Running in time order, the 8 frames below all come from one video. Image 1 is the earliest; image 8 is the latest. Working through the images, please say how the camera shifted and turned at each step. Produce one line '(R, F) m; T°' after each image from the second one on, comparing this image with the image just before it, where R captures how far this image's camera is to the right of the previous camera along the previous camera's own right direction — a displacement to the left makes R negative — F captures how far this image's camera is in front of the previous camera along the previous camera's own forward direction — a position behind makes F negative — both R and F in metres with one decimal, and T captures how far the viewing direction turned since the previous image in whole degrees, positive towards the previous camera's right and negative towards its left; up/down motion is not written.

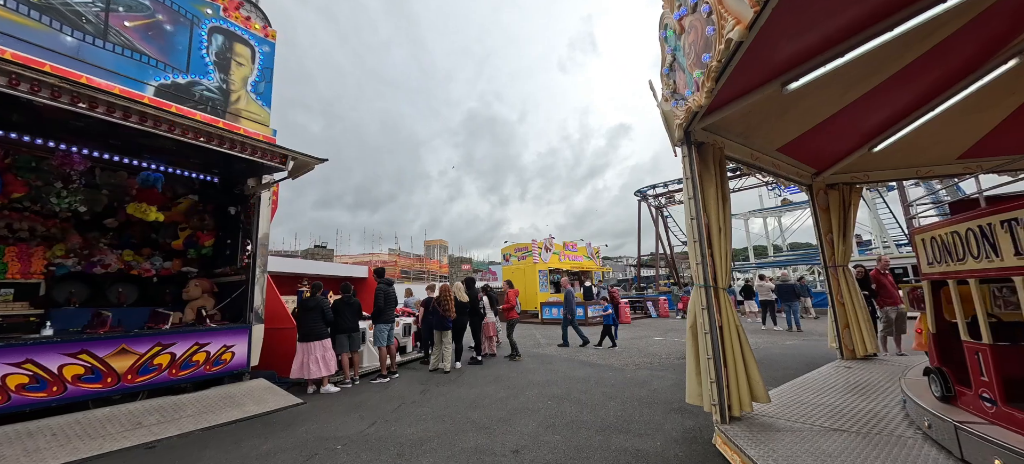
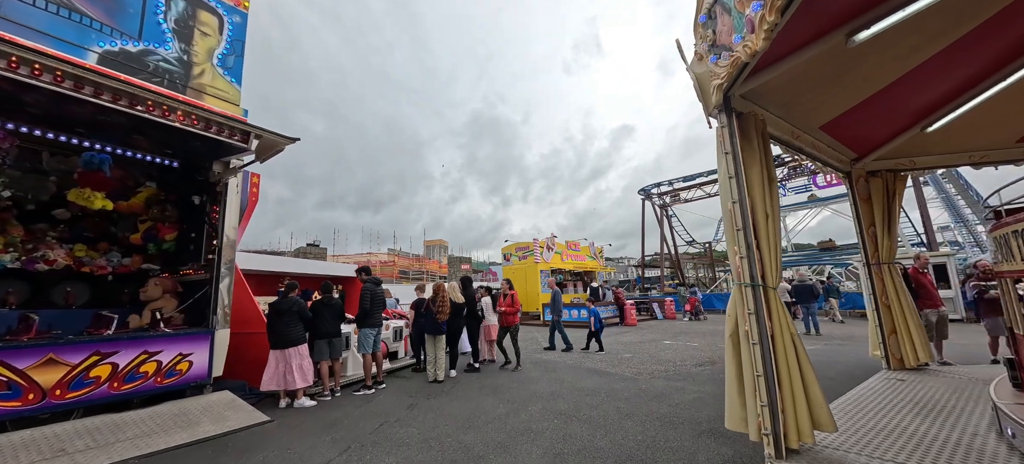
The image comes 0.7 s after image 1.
(0.0, +0.6) m; 0°
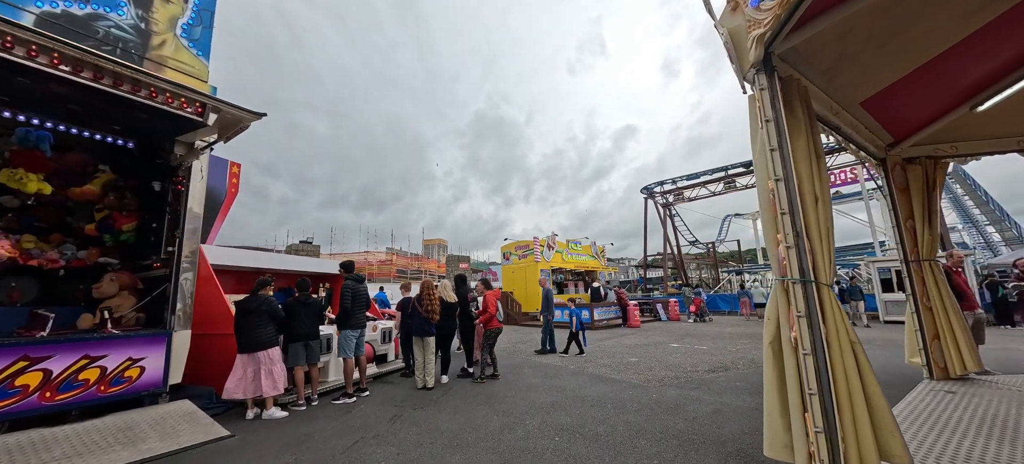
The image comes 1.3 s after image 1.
(0.0, +0.5) m; 0°
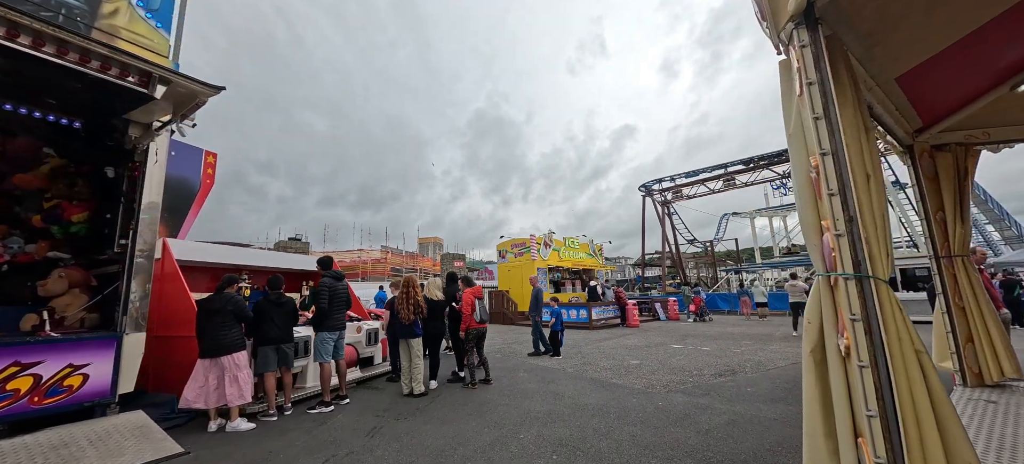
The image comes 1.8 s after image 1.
(0.0, +0.4) m; 0°
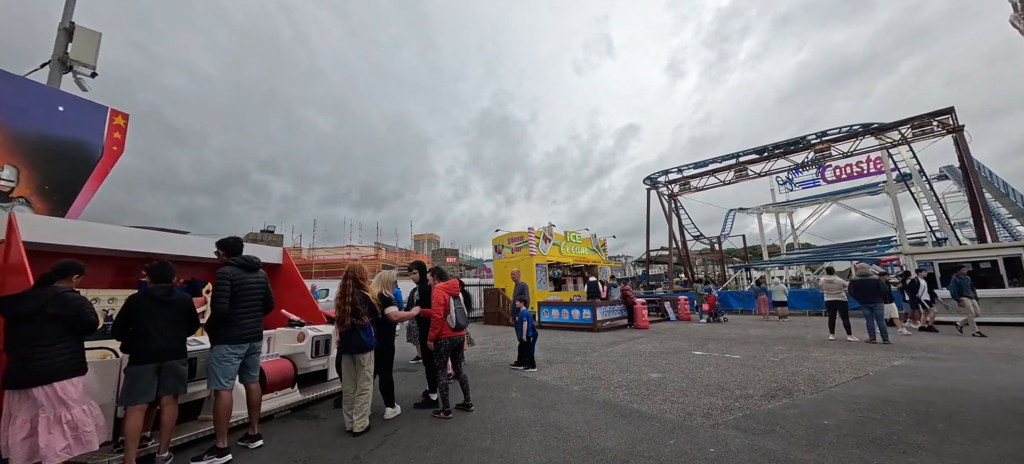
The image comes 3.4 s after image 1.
(+0.1, +1.3) m; 0°
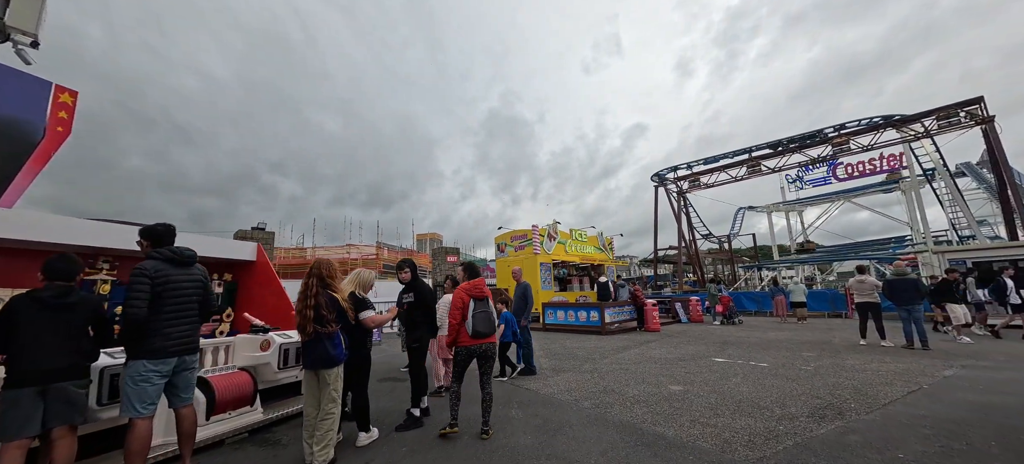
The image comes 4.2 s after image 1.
(+0.1, +0.6) m; -1°
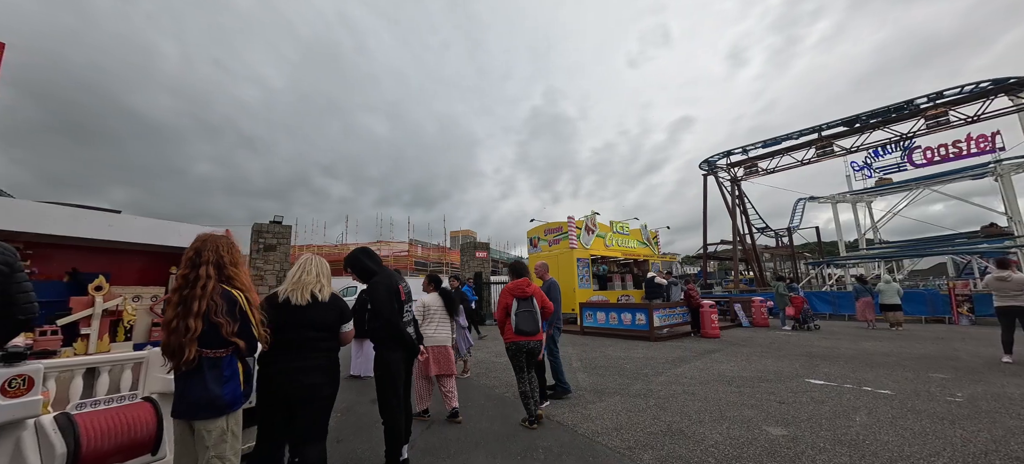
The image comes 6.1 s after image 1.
(+0.1, +1.3) m; -6°
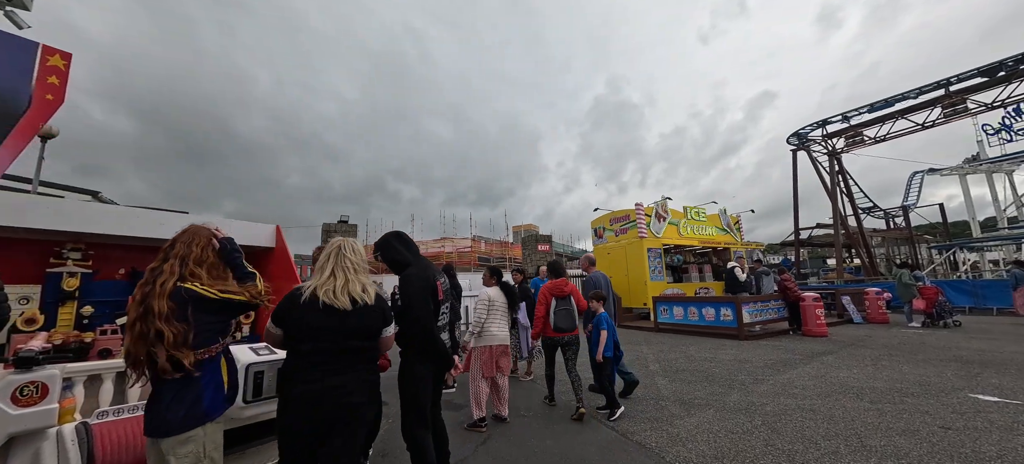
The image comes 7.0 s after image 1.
(0.0, +0.5) m; -9°
